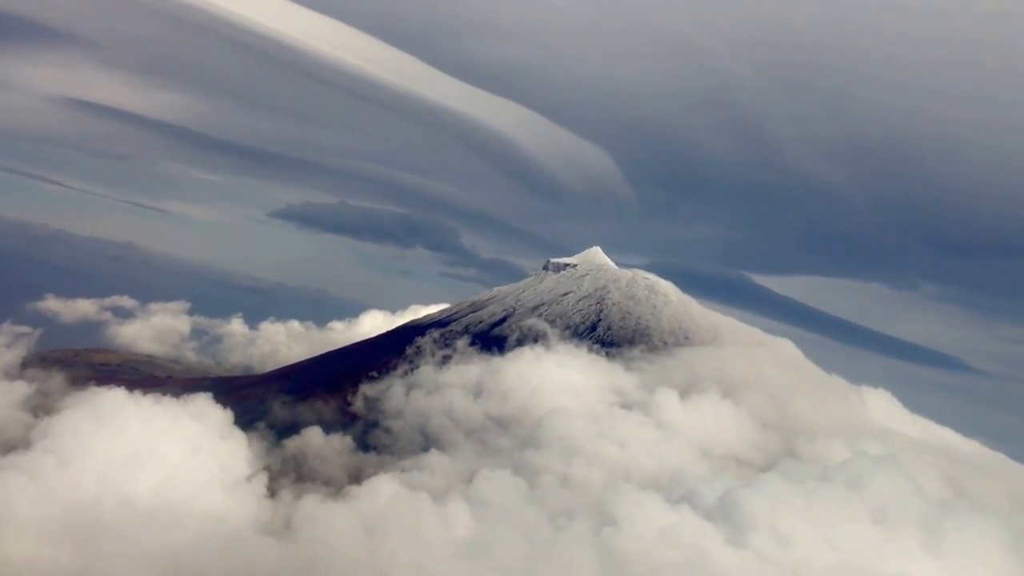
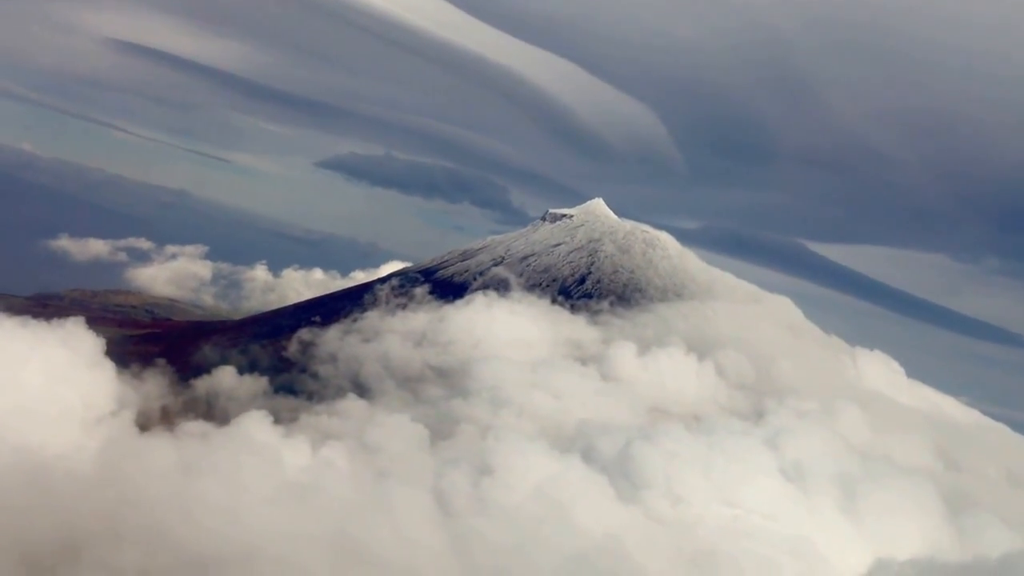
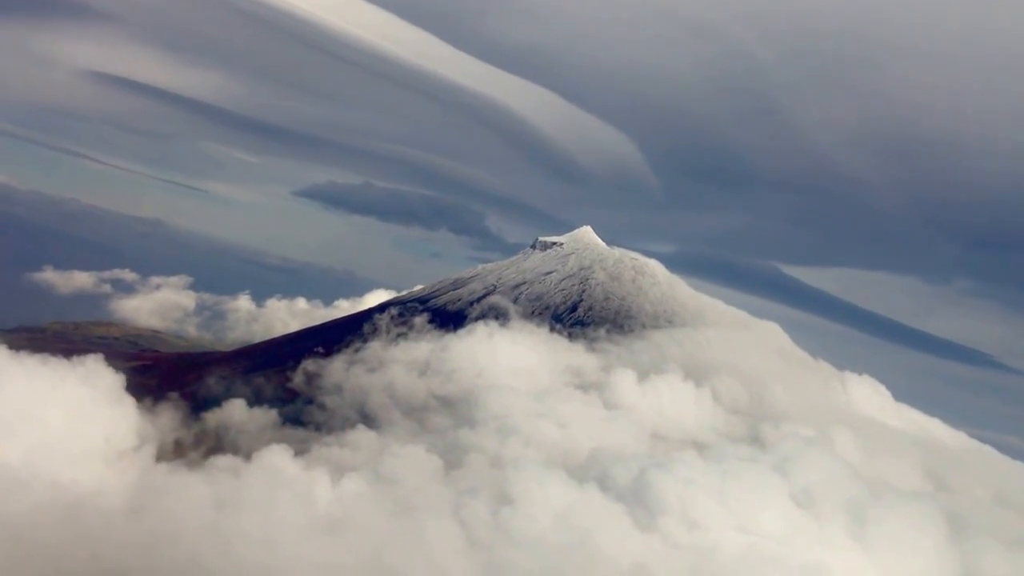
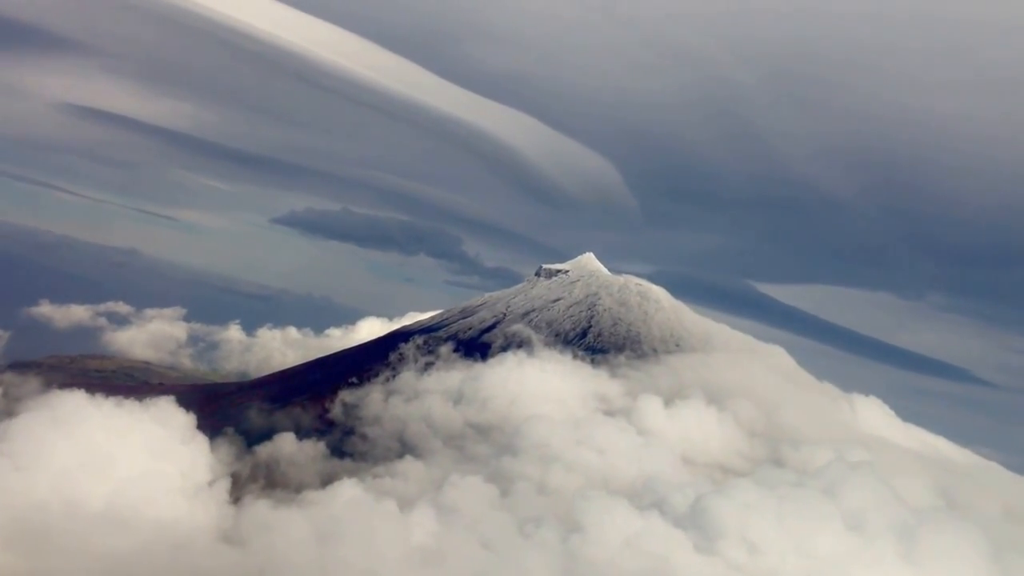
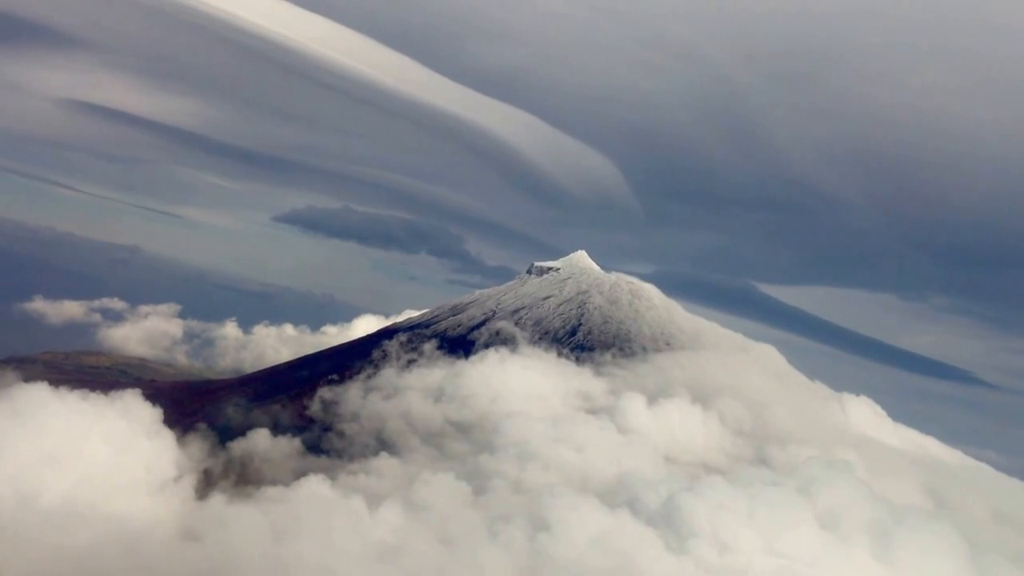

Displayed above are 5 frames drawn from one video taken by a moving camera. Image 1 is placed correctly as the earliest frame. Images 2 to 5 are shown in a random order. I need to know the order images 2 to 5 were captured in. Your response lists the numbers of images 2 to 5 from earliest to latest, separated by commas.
4, 5, 3, 2
